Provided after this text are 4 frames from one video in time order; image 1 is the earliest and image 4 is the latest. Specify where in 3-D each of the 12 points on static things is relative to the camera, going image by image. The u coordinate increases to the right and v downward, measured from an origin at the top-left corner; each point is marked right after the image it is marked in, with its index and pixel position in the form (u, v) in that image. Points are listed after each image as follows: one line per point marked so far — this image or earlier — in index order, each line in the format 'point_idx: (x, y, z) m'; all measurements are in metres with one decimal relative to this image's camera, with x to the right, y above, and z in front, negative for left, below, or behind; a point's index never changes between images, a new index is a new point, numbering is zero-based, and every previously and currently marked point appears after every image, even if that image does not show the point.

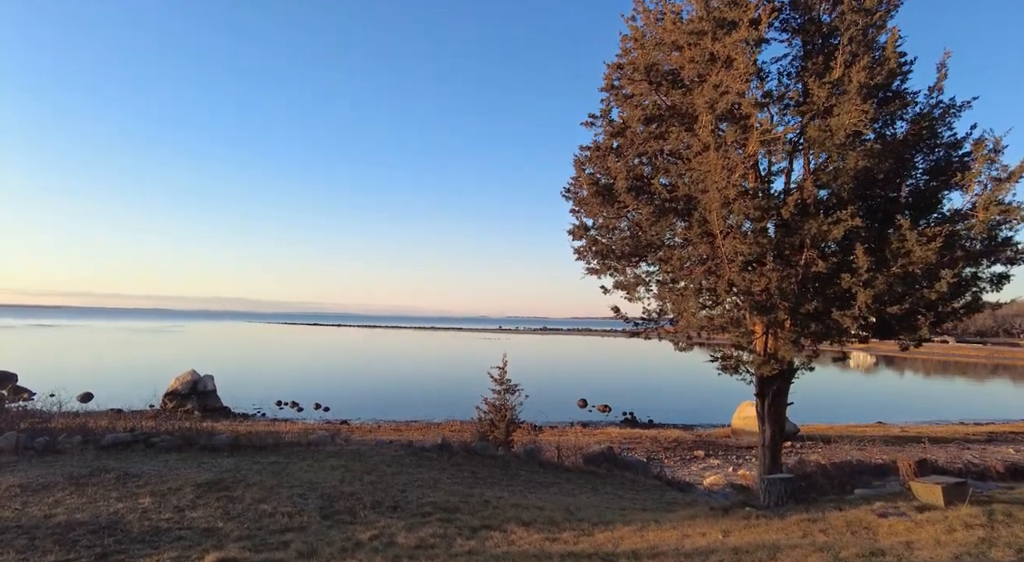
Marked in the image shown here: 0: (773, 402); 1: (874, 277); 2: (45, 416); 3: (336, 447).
0: (+4.8, -2.2, +10.5) m
1: (+4.8, +0.1, +7.6) m
2: (-11.1, -3.2, +13.5) m
3: (-3.9, -3.7, +12.6) m
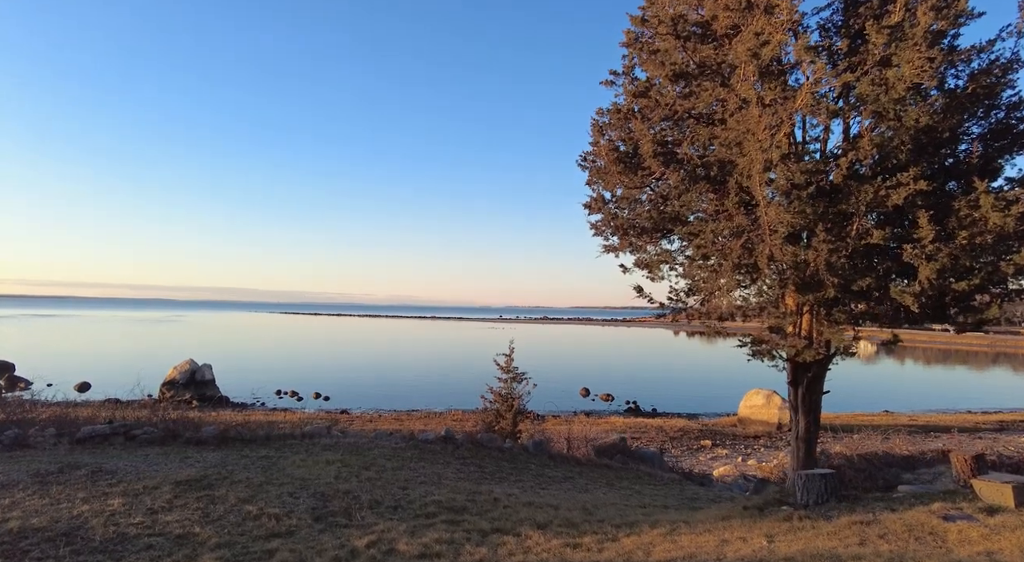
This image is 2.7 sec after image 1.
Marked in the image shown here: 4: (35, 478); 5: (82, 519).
0: (+5.0, -1.8, +9.6) m
1: (+5.0, +0.4, +6.7) m
2: (-10.9, -2.8, +12.7) m
3: (-3.7, -3.3, +11.8) m
4: (-6.6, -2.7, +7.8) m
5: (-4.9, -2.7, +6.4) m
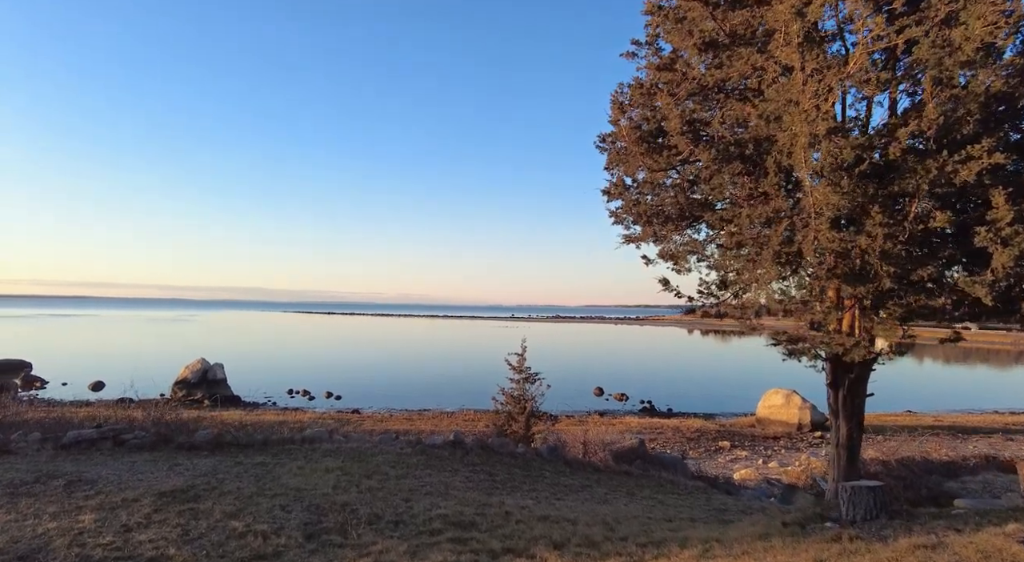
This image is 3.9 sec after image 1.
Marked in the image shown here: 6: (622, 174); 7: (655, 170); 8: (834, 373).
0: (+5.2, -1.7, +8.7) m
1: (+5.1, +0.5, +5.8) m
2: (-10.7, -2.7, +12.1) m
3: (-3.5, -3.2, +11.1) m
4: (-6.4, -2.6, +7.2) m
5: (-4.7, -2.6, +5.8) m
6: (+1.7, +1.7, +8.9) m
7: (+2.1, +1.6, +8.2) m
8: (+4.9, -1.4, +8.7) m
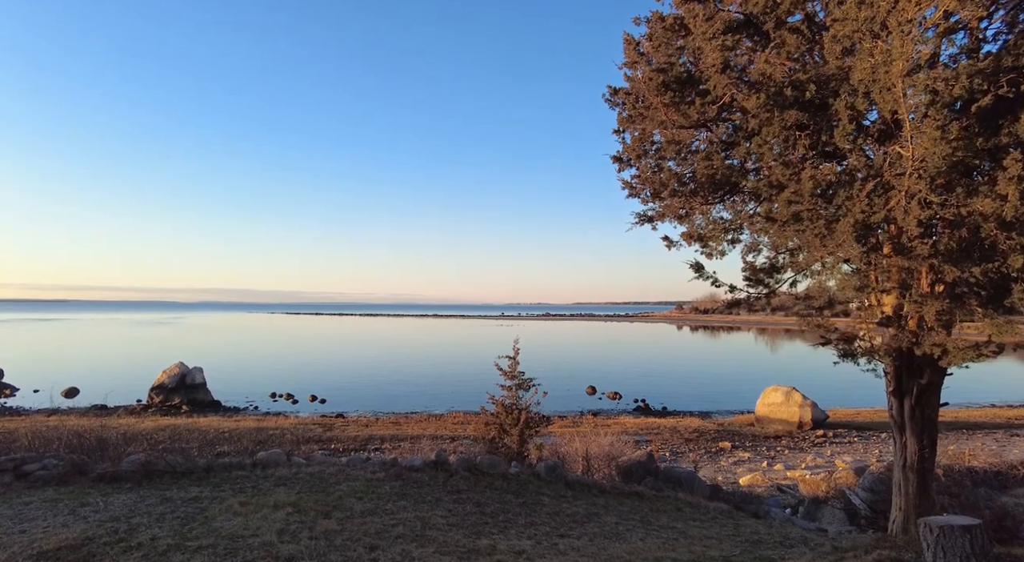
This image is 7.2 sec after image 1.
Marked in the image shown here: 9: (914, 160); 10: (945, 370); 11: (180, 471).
0: (+5.1, -1.5, +7.1) m
1: (+5.1, +0.7, +4.1) m
2: (-10.8, -2.7, +10.2) m
3: (-3.6, -3.1, +9.3) m
4: (-6.5, -2.6, +5.4) m
5: (-4.8, -2.5, +4.0) m
6: (+1.6, +1.8, +7.2) m
7: (+1.9, +1.8, +6.5) m
8: (+4.8, -1.2, +7.1) m
9: (+3.4, +1.0, +4.8) m
10: (+5.3, -1.1, +6.9) m
11: (-5.1, -2.9, +8.7) m
